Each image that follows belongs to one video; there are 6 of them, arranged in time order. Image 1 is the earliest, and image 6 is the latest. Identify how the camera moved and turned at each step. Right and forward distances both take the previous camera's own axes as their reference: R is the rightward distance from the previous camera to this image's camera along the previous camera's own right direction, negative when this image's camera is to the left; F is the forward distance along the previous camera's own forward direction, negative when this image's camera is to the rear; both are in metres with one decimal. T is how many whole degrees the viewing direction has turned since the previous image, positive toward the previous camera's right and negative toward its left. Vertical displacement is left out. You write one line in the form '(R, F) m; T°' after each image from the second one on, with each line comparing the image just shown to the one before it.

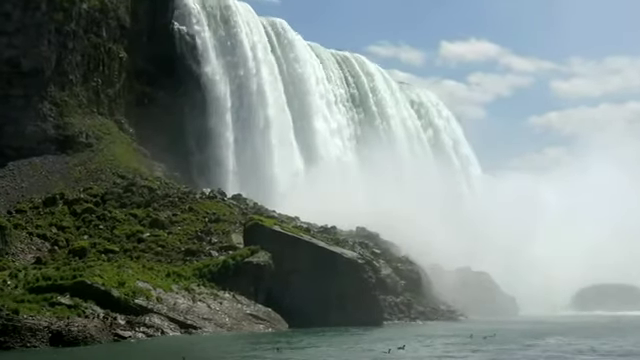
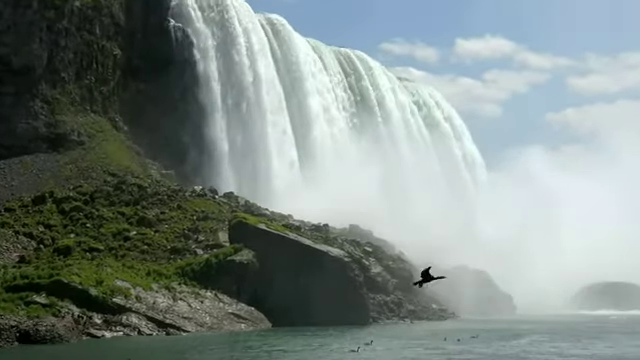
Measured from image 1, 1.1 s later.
(+2.3, +1.0) m; -1°
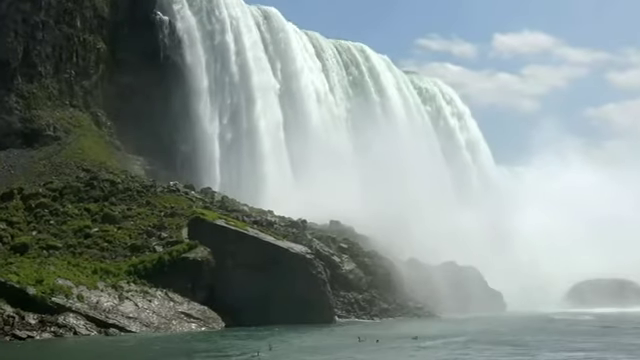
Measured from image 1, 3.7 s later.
(+5.4, +3.2) m; -2°
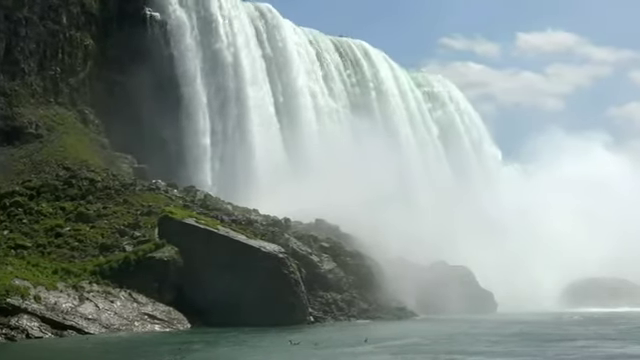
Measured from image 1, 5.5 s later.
(+3.5, +2.3) m; -1°
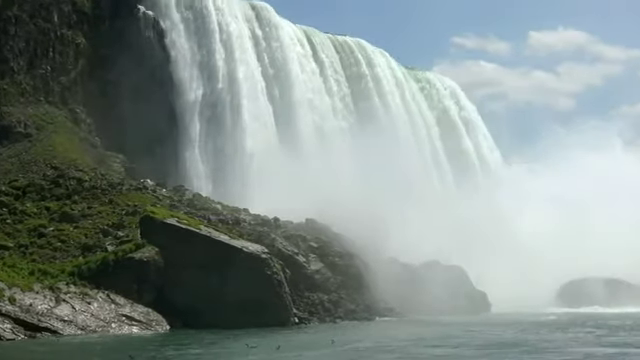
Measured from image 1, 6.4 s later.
(+1.9, +1.1) m; -1°
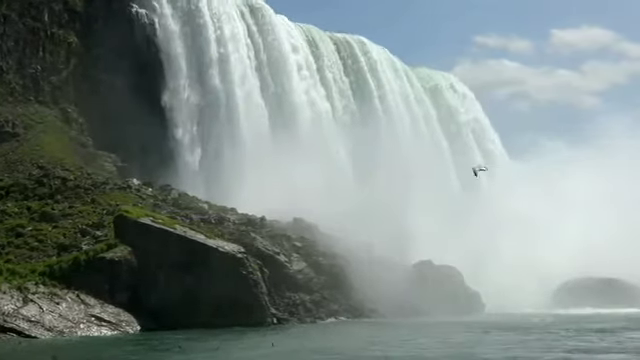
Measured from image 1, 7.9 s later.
(+3.1, +1.2) m; -1°
